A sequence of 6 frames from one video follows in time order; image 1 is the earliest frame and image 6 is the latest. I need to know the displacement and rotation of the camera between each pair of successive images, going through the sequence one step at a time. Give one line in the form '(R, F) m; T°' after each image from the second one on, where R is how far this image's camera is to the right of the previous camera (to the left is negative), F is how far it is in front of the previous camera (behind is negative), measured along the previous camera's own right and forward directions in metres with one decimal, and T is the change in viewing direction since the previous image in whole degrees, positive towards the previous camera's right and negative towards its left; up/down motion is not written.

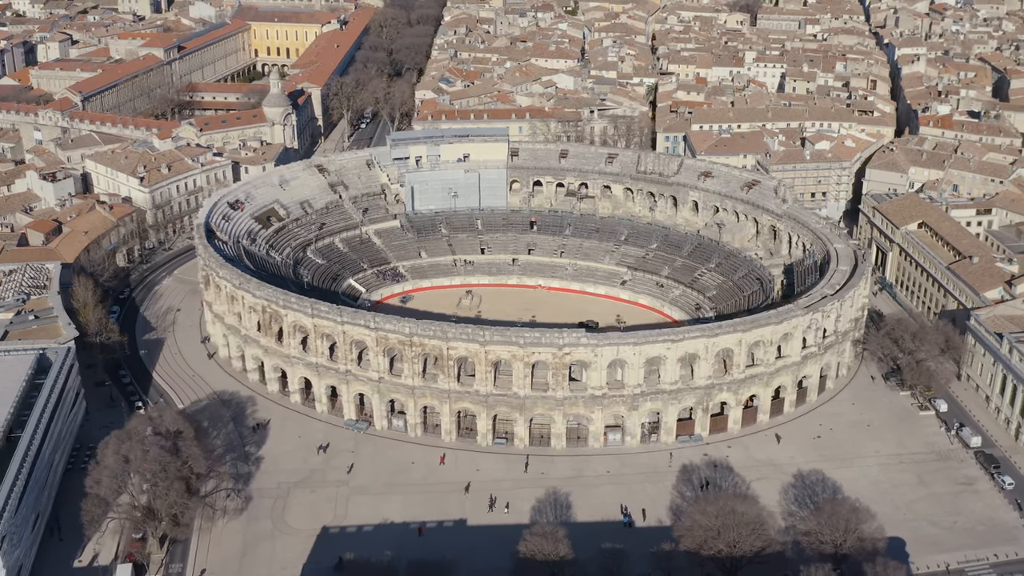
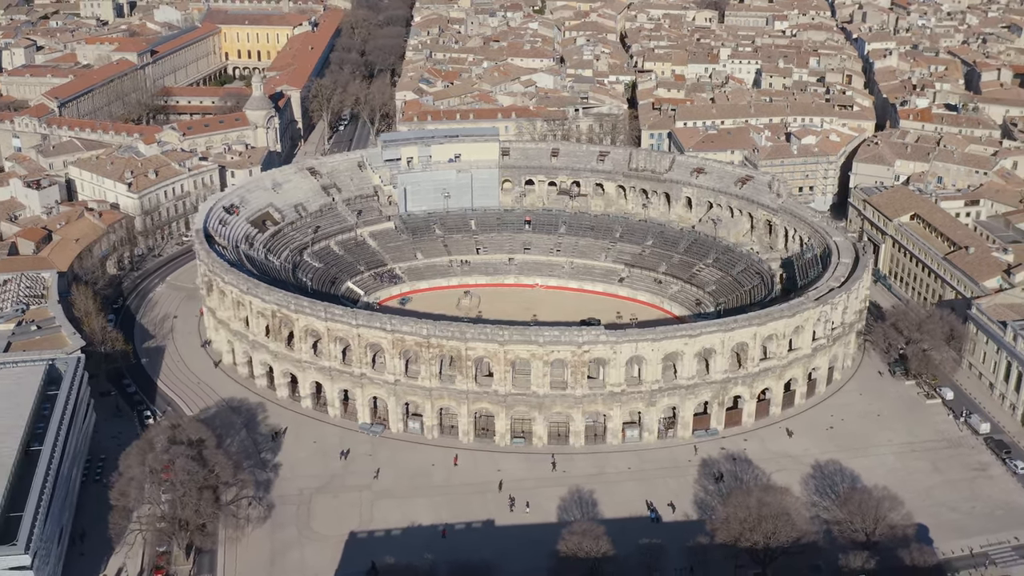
(-4.4, +0.3) m; +2°
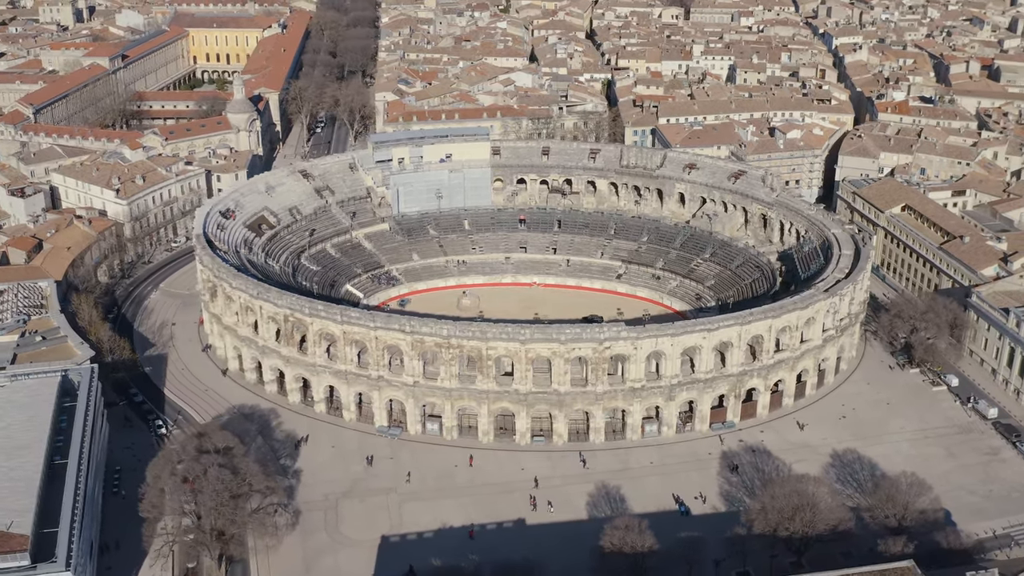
(-4.8, +0.2) m; +3°
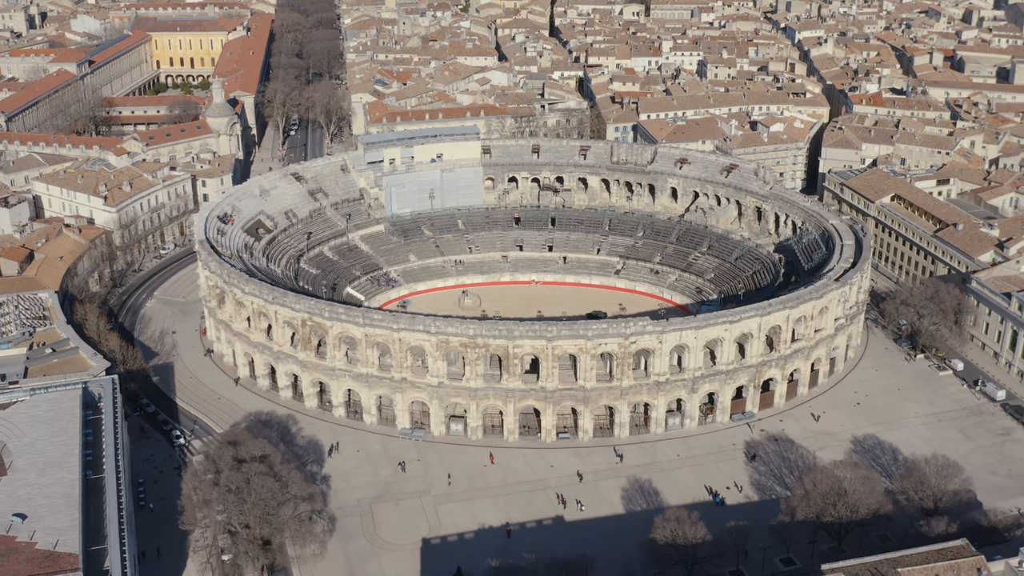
(-5.8, +0.3) m; +3°
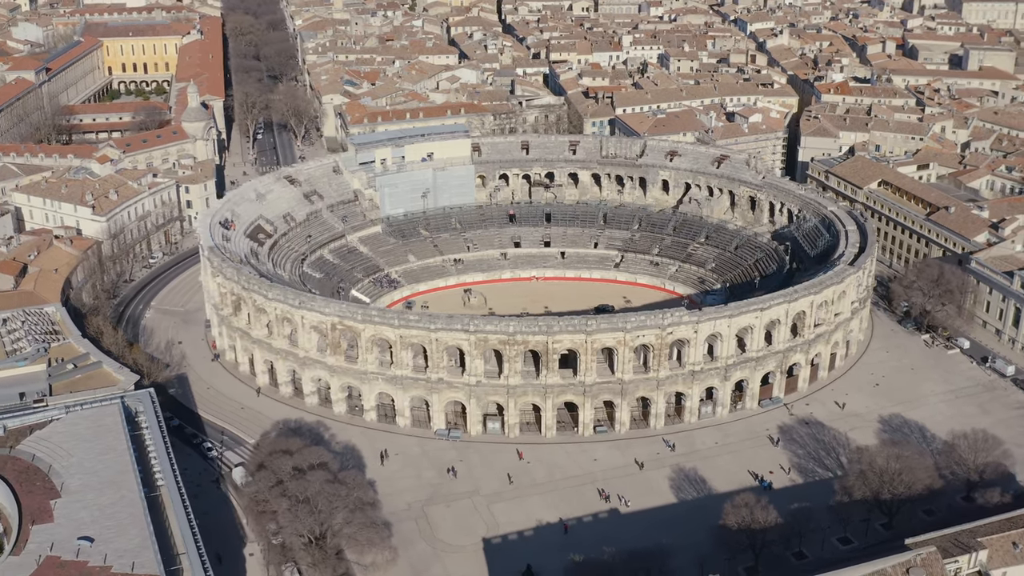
(-8.0, +0.4) m; +4°
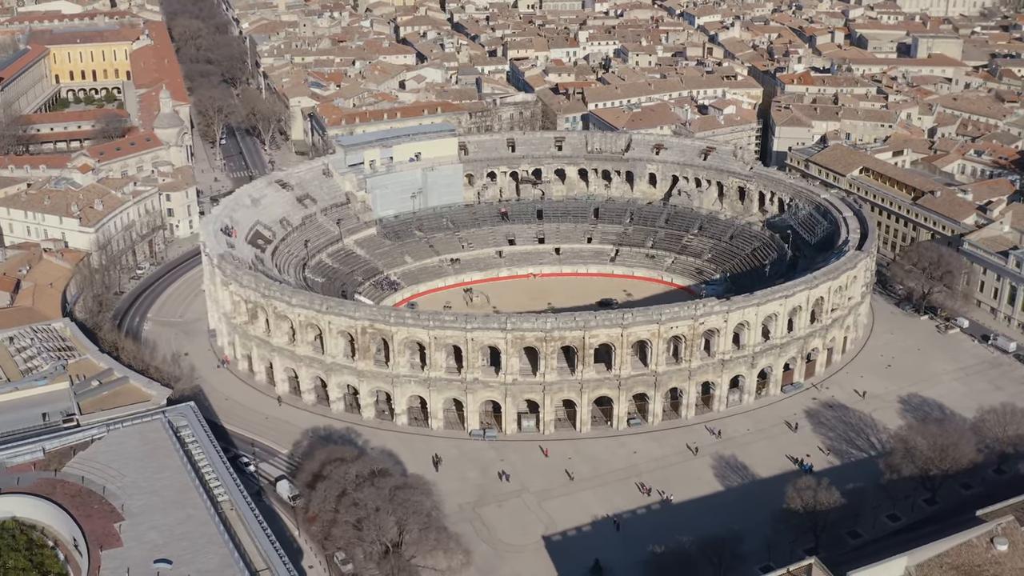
(-8.1, +0.4) m; +4°
